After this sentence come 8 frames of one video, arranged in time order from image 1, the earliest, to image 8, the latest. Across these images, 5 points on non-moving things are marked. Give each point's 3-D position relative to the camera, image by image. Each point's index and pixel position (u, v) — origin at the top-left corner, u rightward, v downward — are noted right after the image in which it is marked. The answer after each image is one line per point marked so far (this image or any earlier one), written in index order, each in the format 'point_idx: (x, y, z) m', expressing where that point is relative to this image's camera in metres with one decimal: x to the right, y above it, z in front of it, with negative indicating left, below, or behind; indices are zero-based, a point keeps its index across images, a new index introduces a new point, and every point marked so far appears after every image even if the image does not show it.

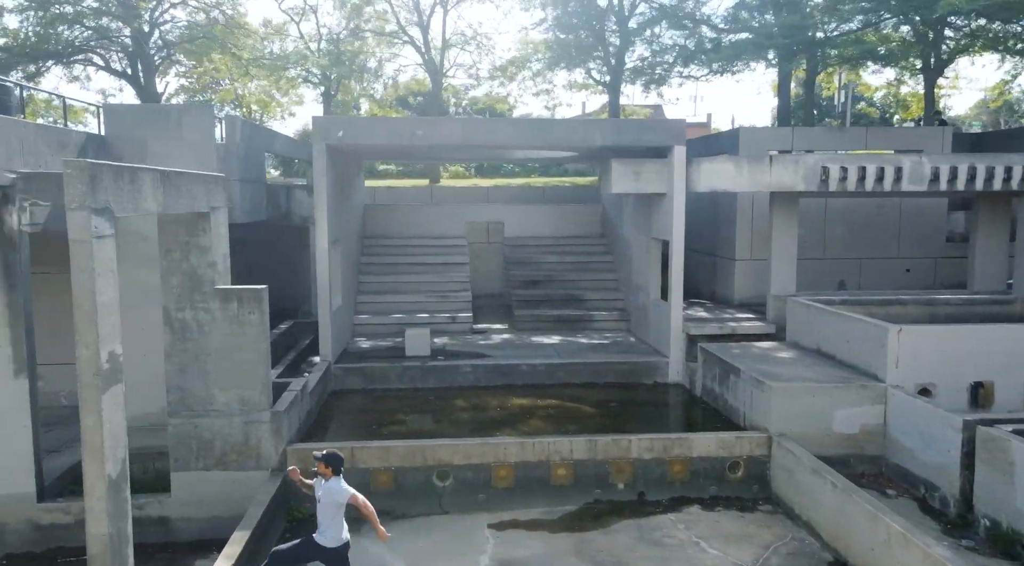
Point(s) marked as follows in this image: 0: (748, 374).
0: (+3.4, -1.3, +10.4) m
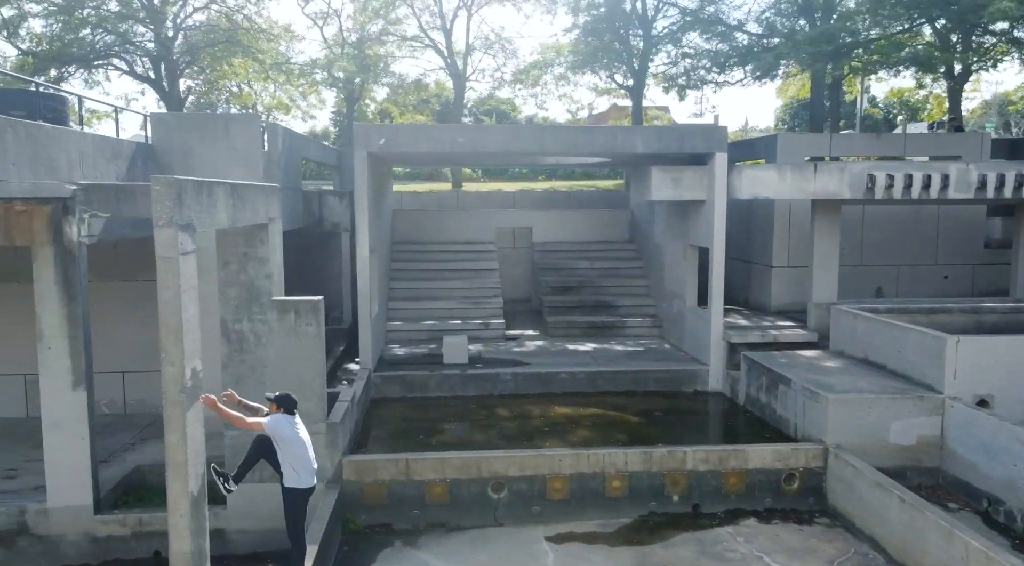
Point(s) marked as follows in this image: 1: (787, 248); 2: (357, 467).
0: (+4.1, -1.4, +10.3) m
1: (+5.7, +0.7, +15.0) m
2: (-1.9, -2.3, +9.0) m
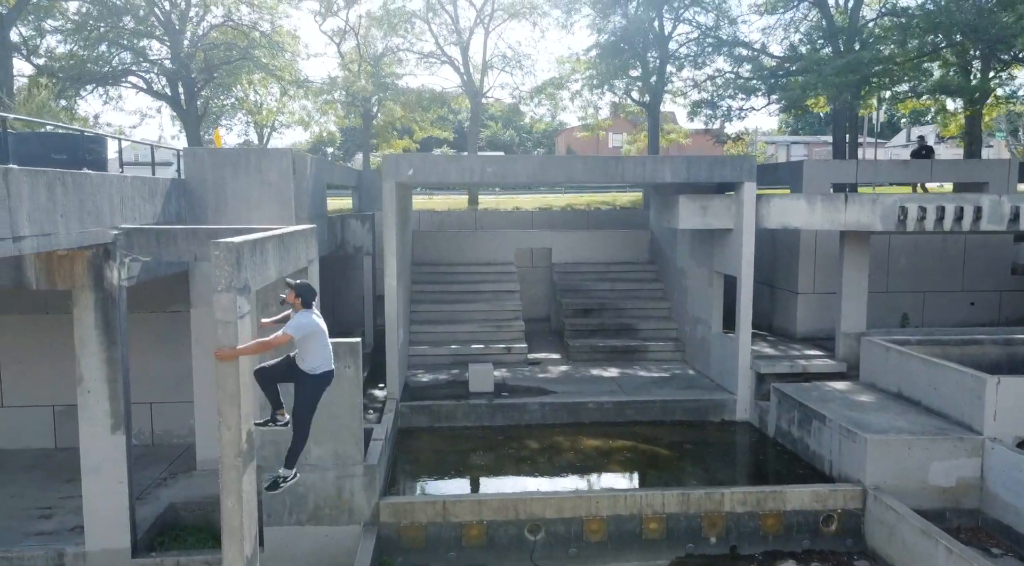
0: (+4.6, -2.0, +10.3) m
1: (+6.2, +0.2, +14.9) m
2: (-1.5, -2.8, +9.0) m
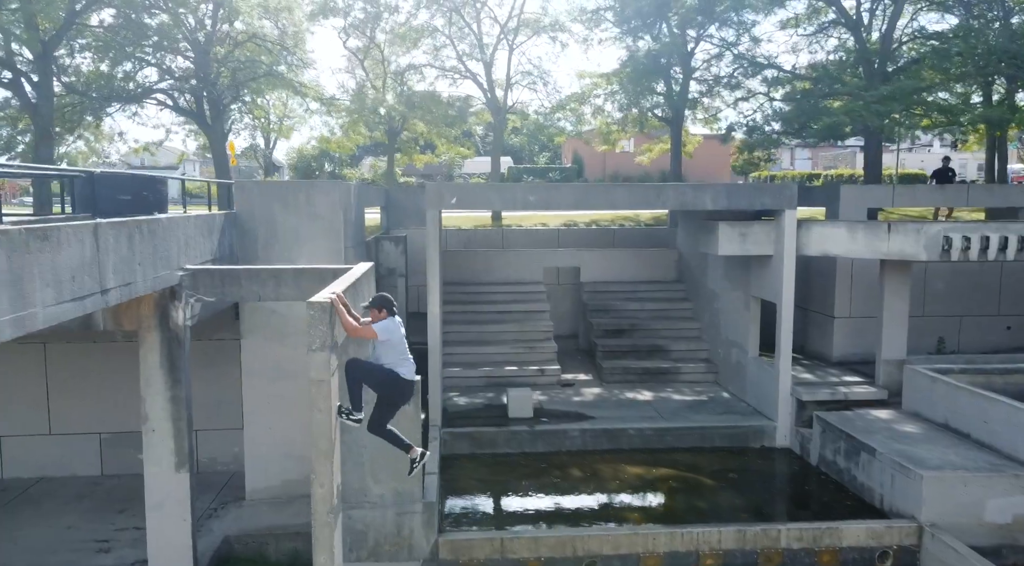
0: (+5.3, -2.4, +10.3) m
1: (+7.0, -0.3, +14.9) m
2: (-0.7, -3.3, +9.0) m
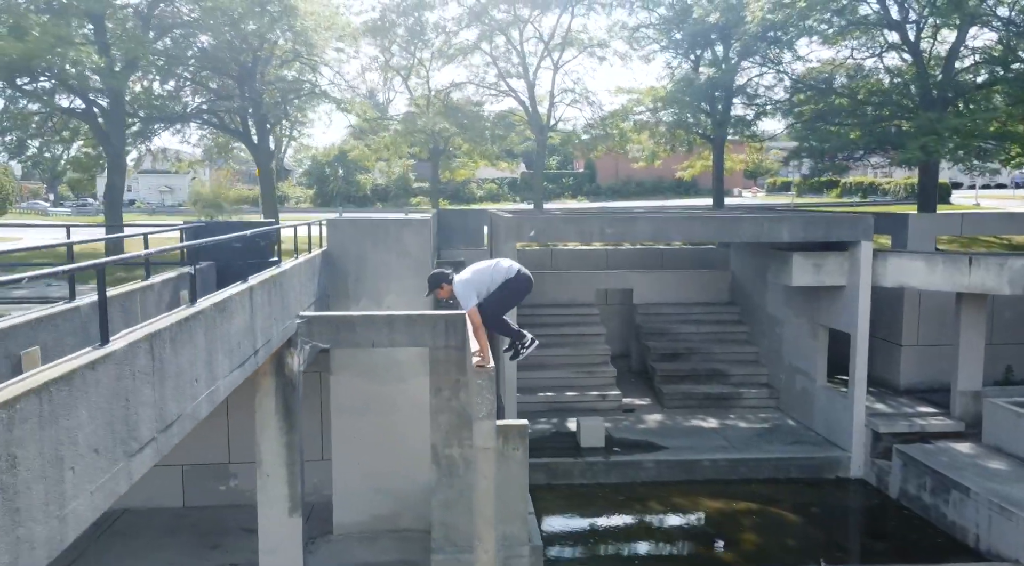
0: (+6.6, -3.0, +10.3) m
1: (+8.3, -0.9, +14.9) m
2: (+0.6, -3.8, +9.1) m
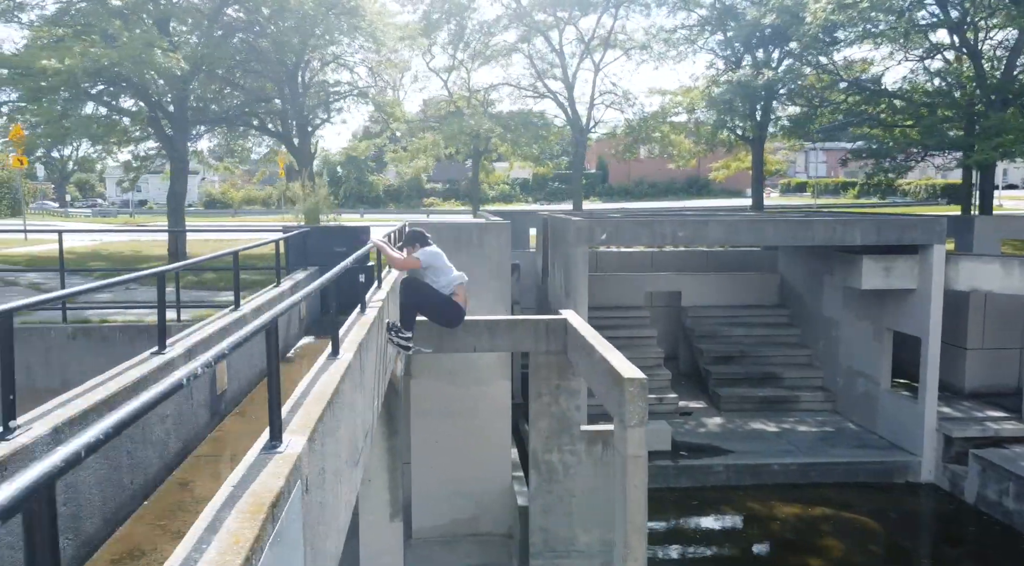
0: (+7.9, -3.1, +10.2) m
1: (+9.6, -1.0, +14.8) m
2: (+1.8, -3.9, +9.0) m
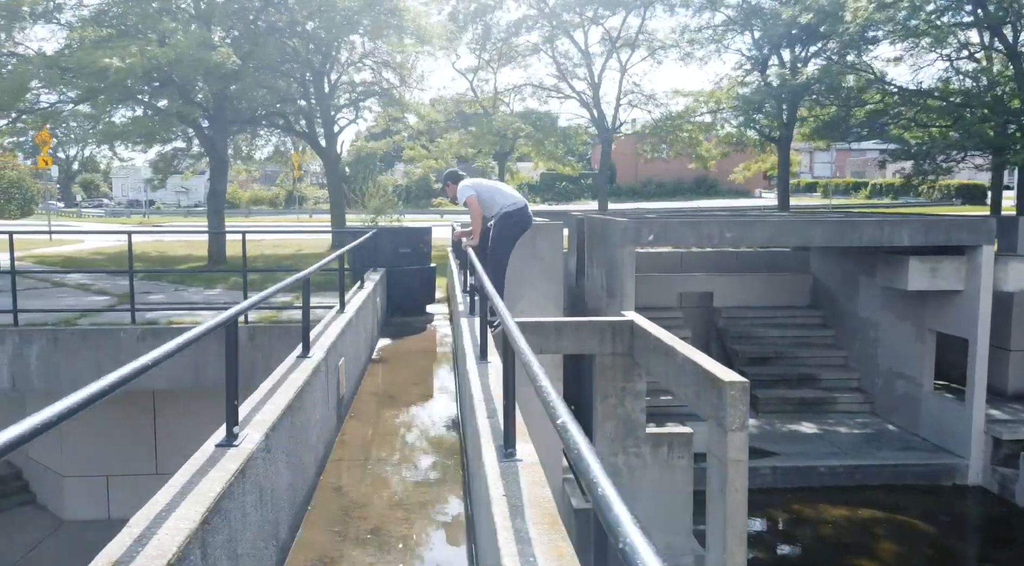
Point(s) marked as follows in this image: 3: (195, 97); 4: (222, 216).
0: (+8.7, -3.1, +10.1) m
1: (+10.4, -1.0, +14.7) m
2: (+2.6, -3.9, +9.0) m
3: (-7.0, +4.1, +16.1) m
4: (-6.0, +1.4, +15.0) m
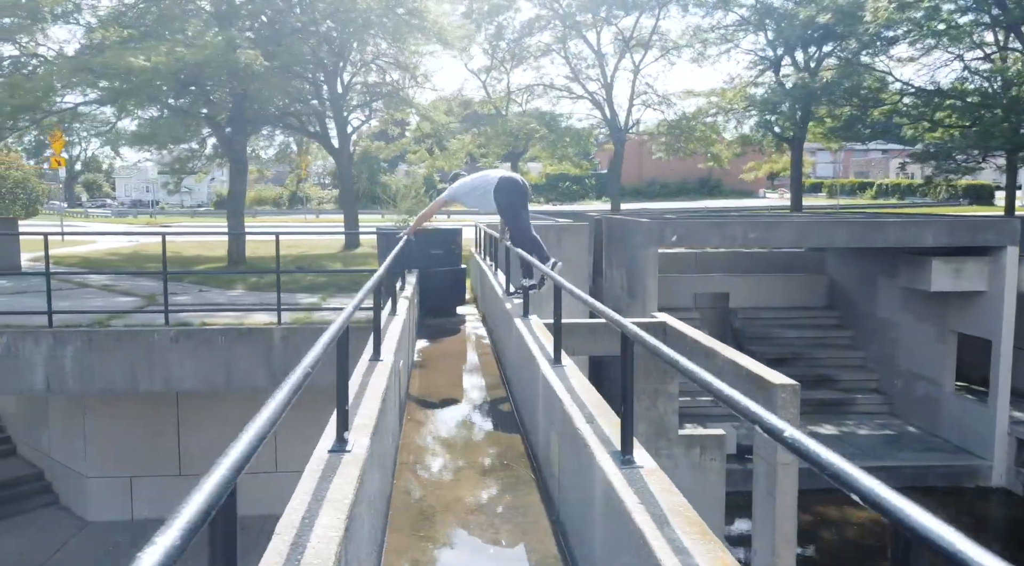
0: (+9.0, -3.1, +10.0) m
1: (+10.8, -1.0, +14.6) m
2: (+3.0, -3.9, +8.9) m
3: (-6.6, +4.1, +16.1) m
4: (-5.6, +1.4, +15.0) m
